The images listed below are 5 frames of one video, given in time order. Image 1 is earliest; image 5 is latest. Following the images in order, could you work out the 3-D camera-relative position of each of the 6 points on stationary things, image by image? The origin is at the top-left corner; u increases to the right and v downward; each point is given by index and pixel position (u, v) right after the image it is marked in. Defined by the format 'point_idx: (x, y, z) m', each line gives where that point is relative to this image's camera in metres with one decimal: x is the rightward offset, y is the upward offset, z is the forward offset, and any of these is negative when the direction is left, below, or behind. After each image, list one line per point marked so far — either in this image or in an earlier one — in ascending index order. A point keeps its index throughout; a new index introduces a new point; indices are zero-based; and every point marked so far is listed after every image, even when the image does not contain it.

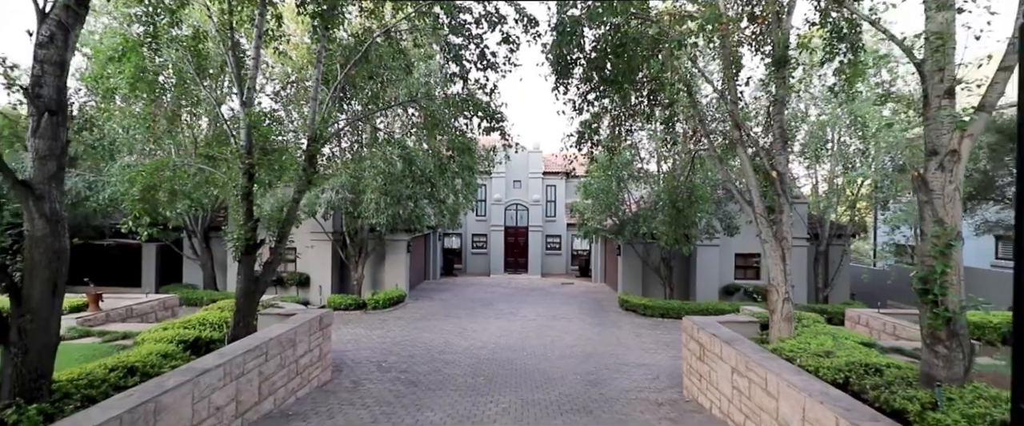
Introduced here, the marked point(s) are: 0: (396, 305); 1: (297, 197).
0: (-3.1, -2.5, +12.9) m
1: (-2.3, +0.2, +5.2) m
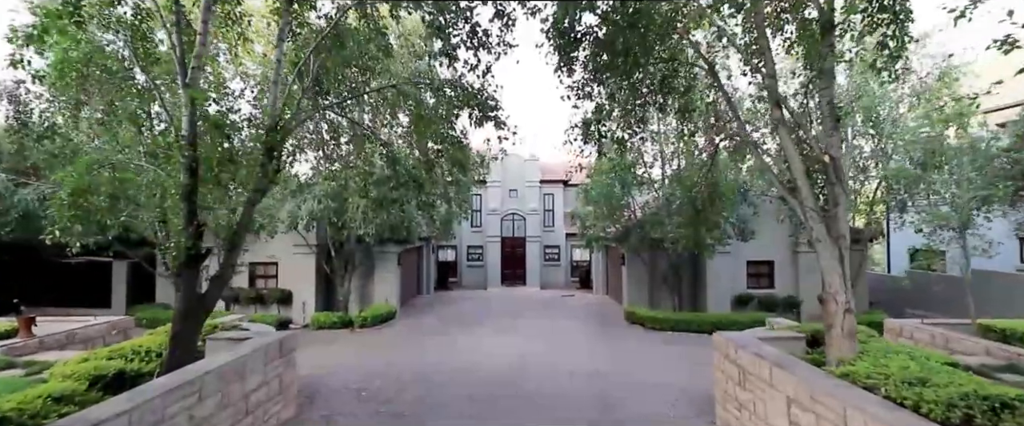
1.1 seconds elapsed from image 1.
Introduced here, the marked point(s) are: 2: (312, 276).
0: (-3.1, -2.7, +12.0) m
1: (-2.3, +0.1, +4.3) m
2: (-4.8, -1.5, +11.7) m
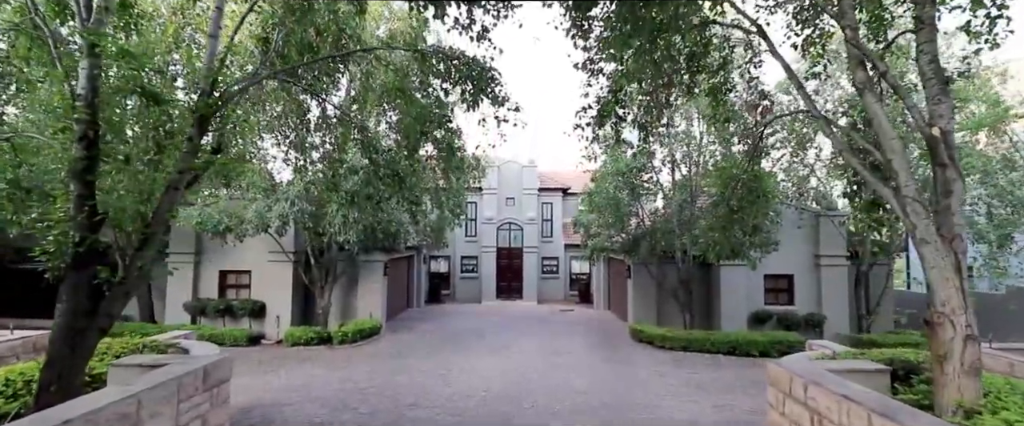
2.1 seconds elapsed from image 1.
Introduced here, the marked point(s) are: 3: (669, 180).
0: (-3.2, -2.8, +10.9) m
1: (-2.3, +0.2, +3.3) m
2: (-4.9, -1.6, +10.7) m
3: (+3.5, +0.8, +10.7) m
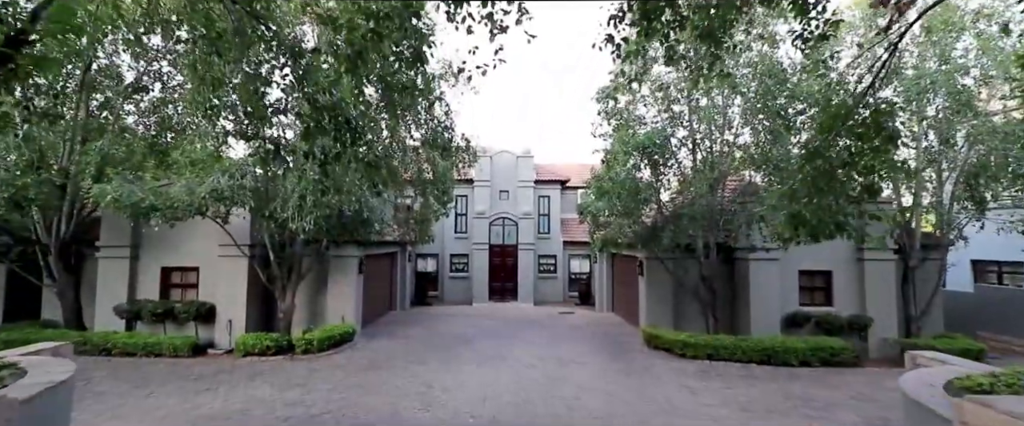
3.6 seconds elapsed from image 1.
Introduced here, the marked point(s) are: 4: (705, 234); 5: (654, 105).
0: (-3.3, -2.6, +9.3) m
1: (-2.3, +0.5, +1.8) m
2: (-5.0, -1.4, +9.1) m
3: (+3.4, +1.0, +9.2) m
4: (+3.6, -0.4, +9.1) m
5: (+2.7, +2.1, +9.4) m
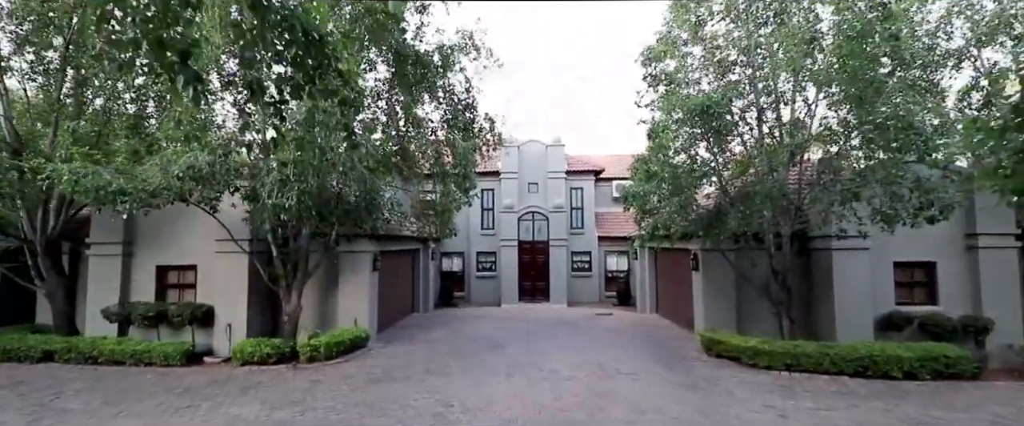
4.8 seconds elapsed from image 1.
0: (-2.7, -2.4, +8.2) m
1: (-2.2, +0.7, +0.6) m
2: (-4.5, -1.2, +8.1) m
3: (+3.9, +1.3, +7.8) m
4: (+4.1, -0.1, +7.6) m
5: (+3.2, +2.4, +7.9) m
